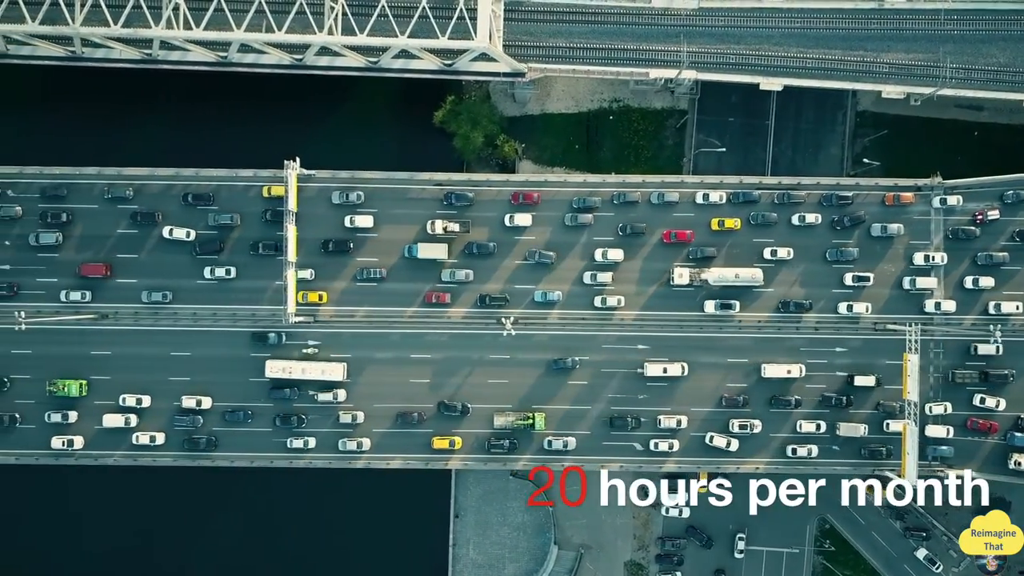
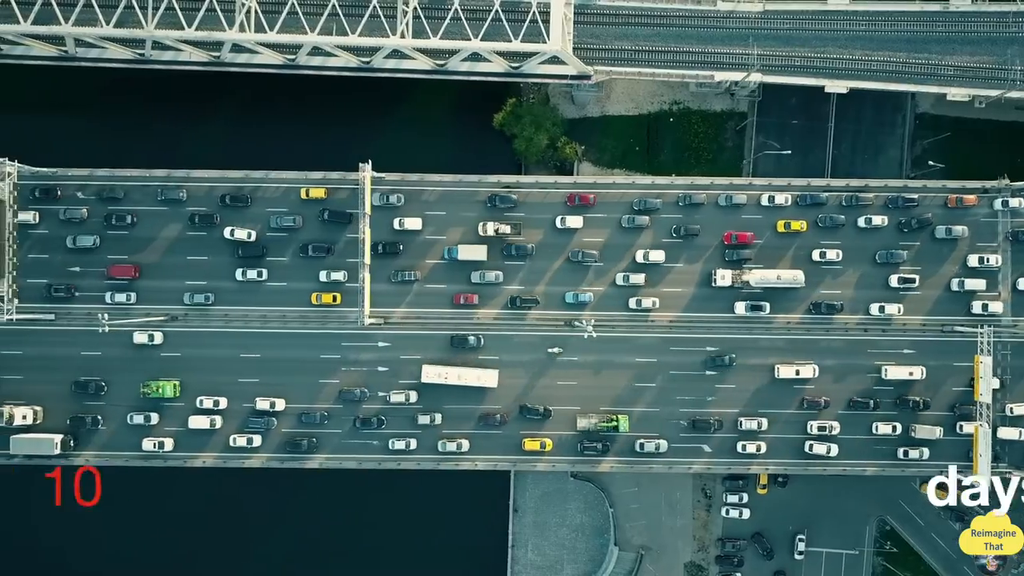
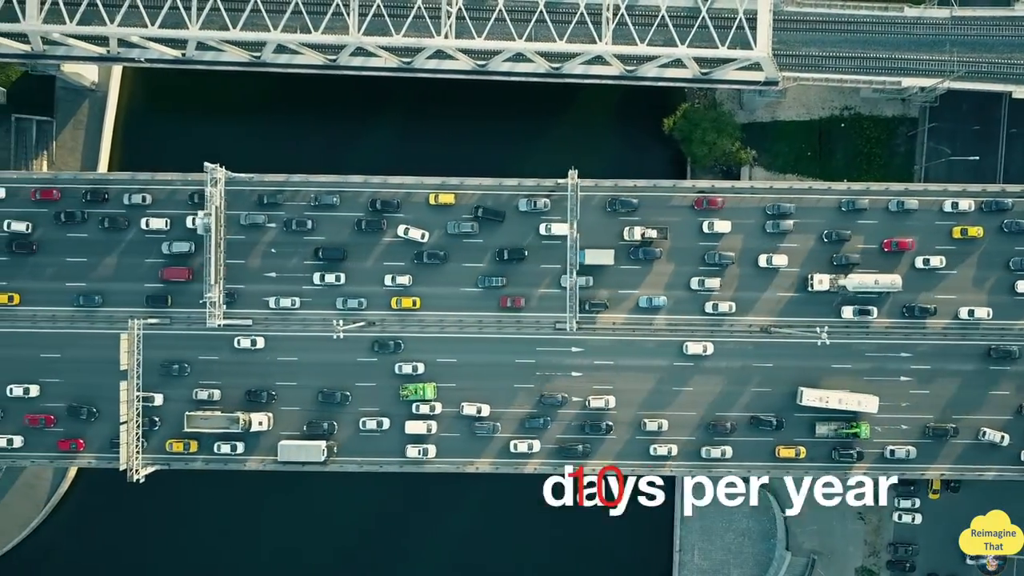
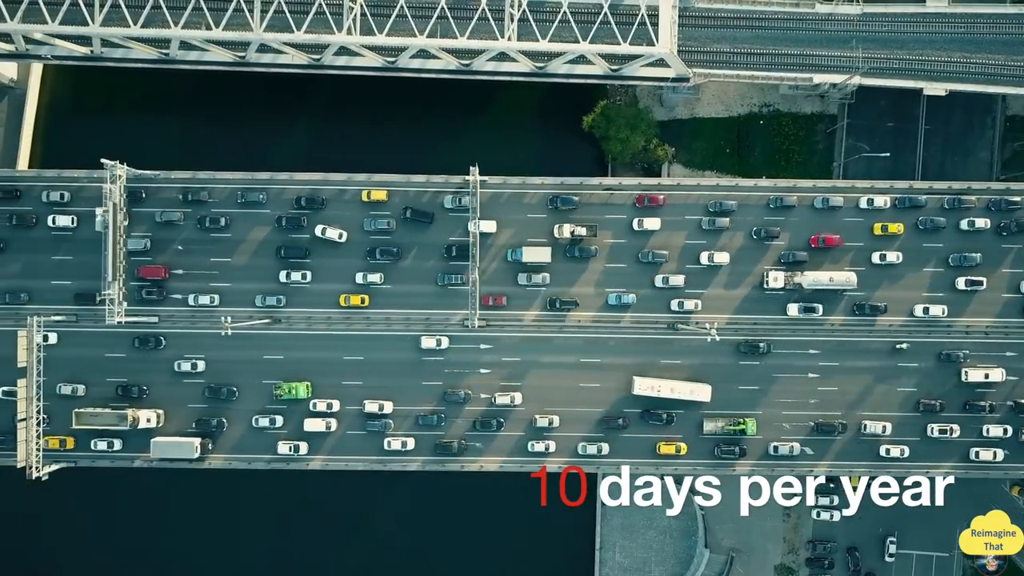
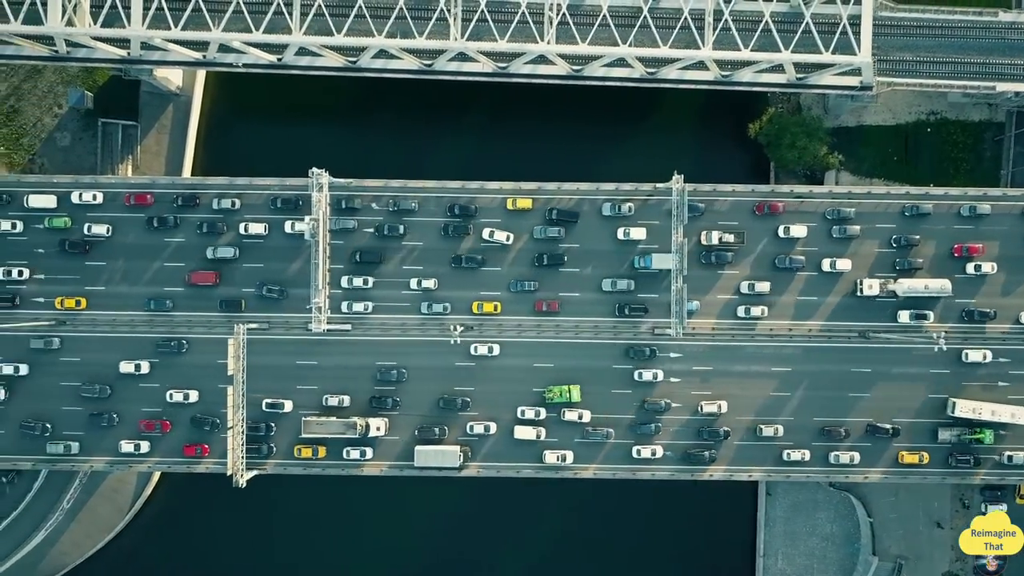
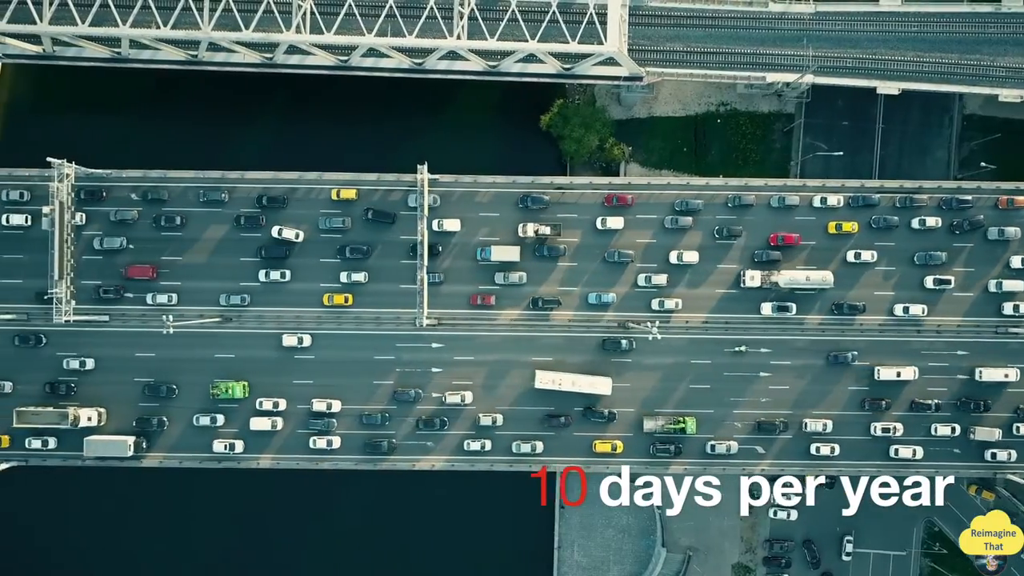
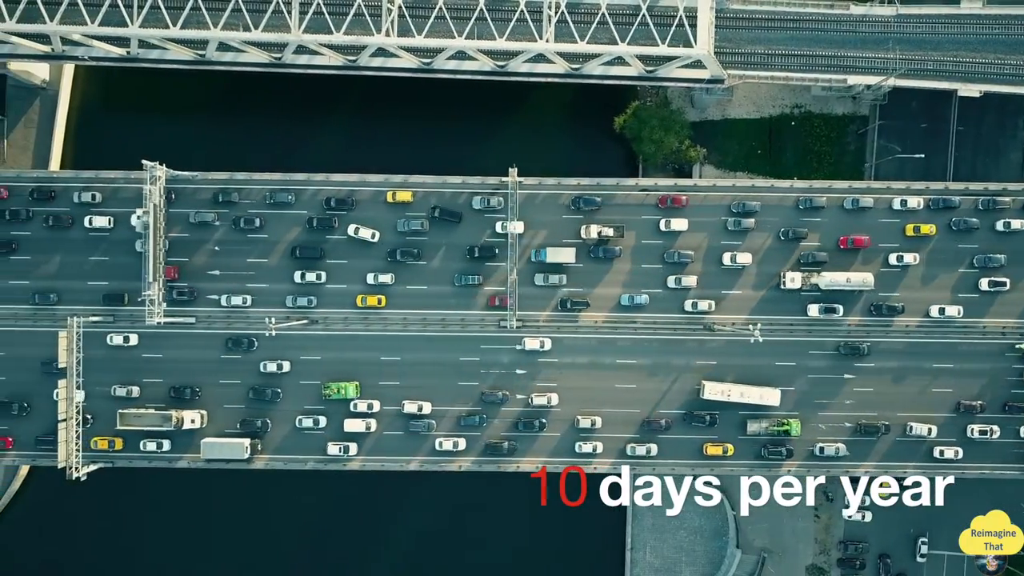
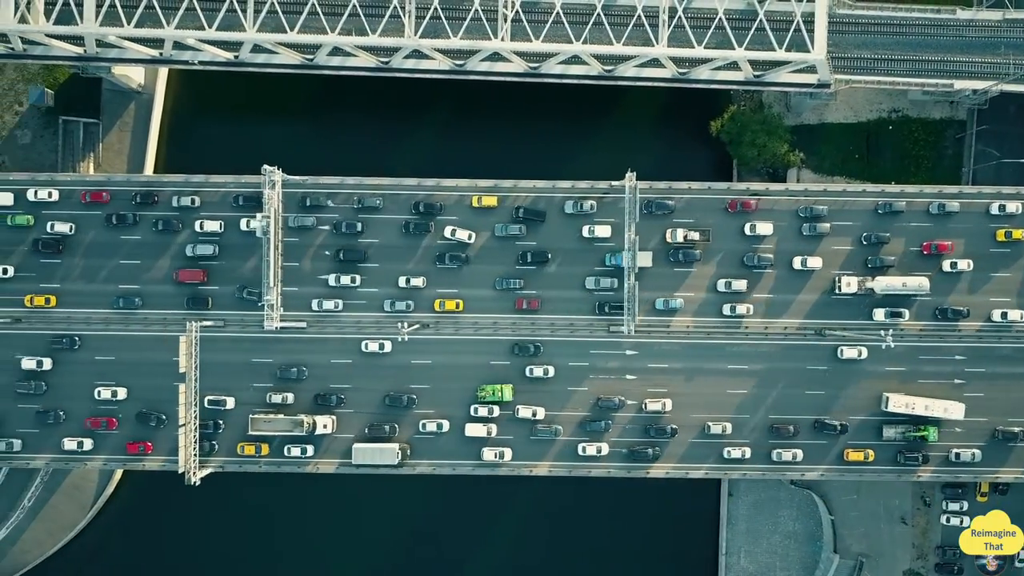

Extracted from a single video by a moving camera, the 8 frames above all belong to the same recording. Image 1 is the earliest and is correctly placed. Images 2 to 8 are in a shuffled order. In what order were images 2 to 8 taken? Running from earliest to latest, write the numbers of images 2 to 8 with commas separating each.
2, 6, 4, 7, 3, 8, 5
